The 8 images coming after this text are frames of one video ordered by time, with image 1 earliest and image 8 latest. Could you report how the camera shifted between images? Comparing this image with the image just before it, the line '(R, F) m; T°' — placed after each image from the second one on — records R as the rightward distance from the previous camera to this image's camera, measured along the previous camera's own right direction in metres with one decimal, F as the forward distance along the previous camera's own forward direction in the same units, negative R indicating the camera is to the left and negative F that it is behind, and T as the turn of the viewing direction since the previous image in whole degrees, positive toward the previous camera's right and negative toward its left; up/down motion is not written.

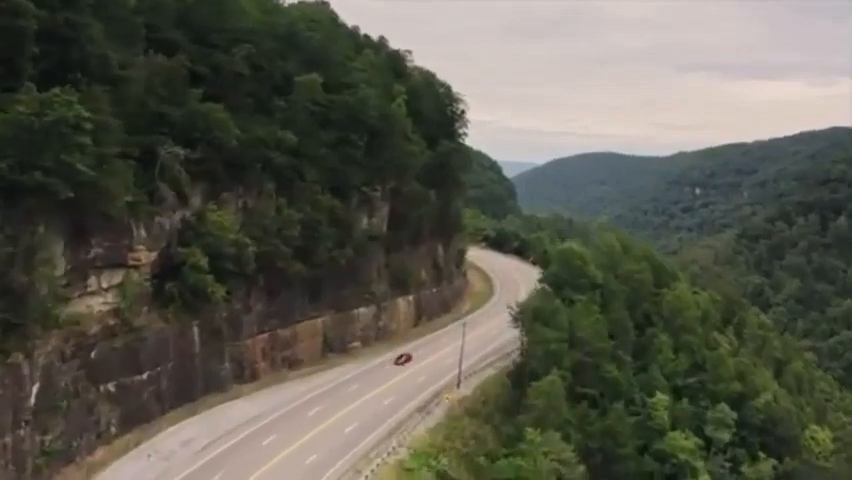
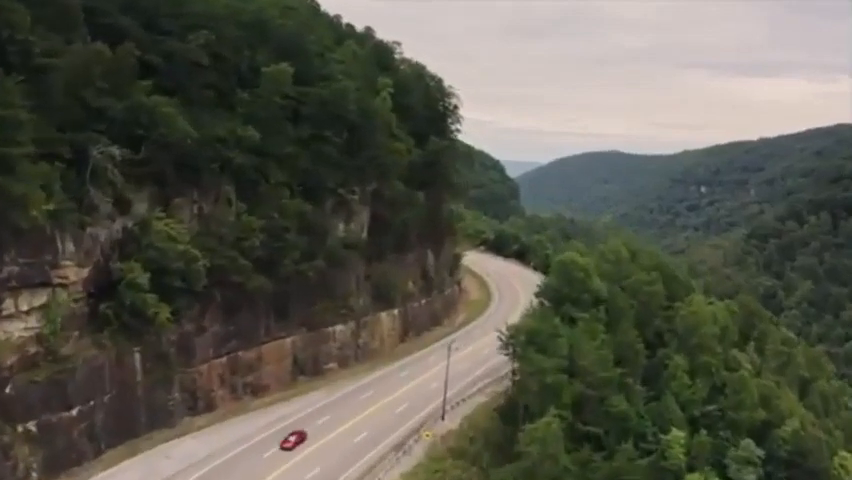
(+1.9, +6.0) m; -1°
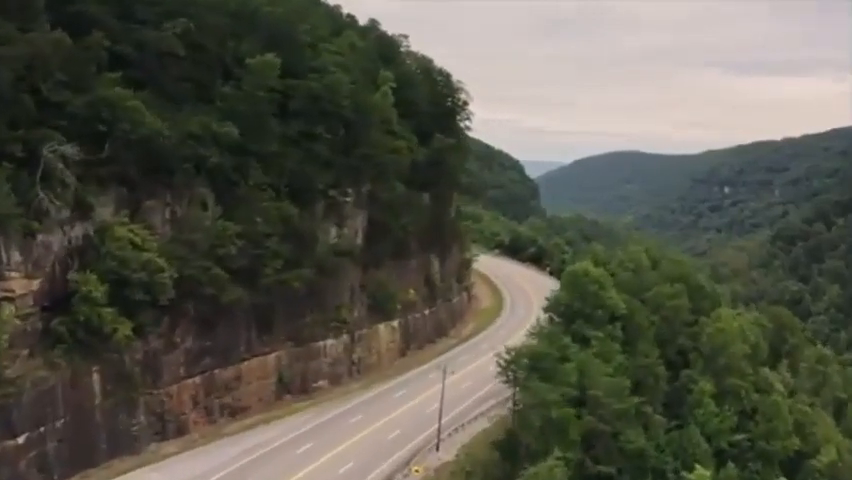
(+1.7, +4.5) m; -2°
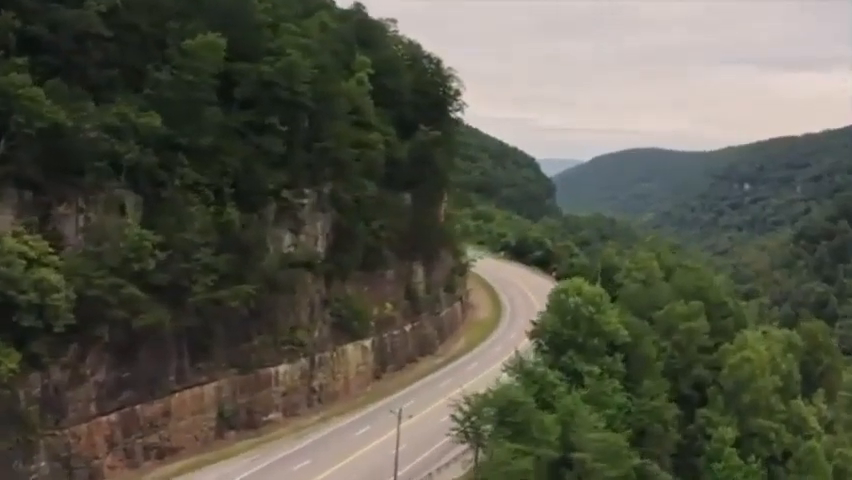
(+3.3, +6.9) m; -2°
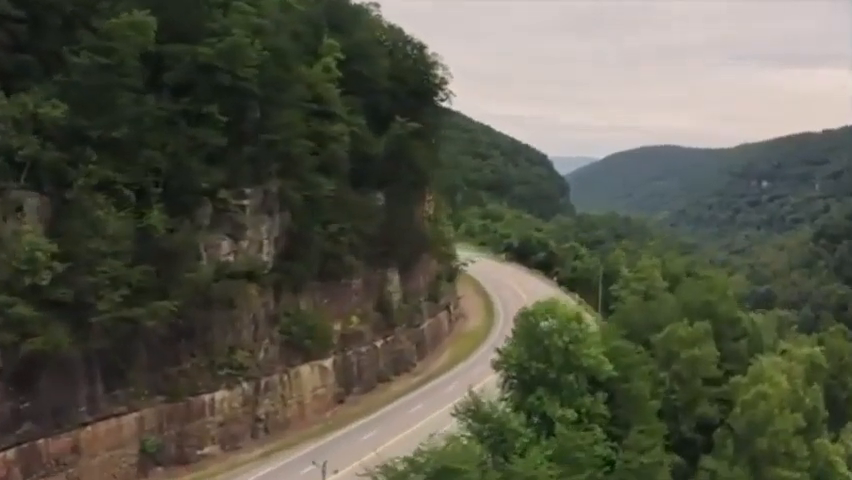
(+3.3, +5.8) m; -1°
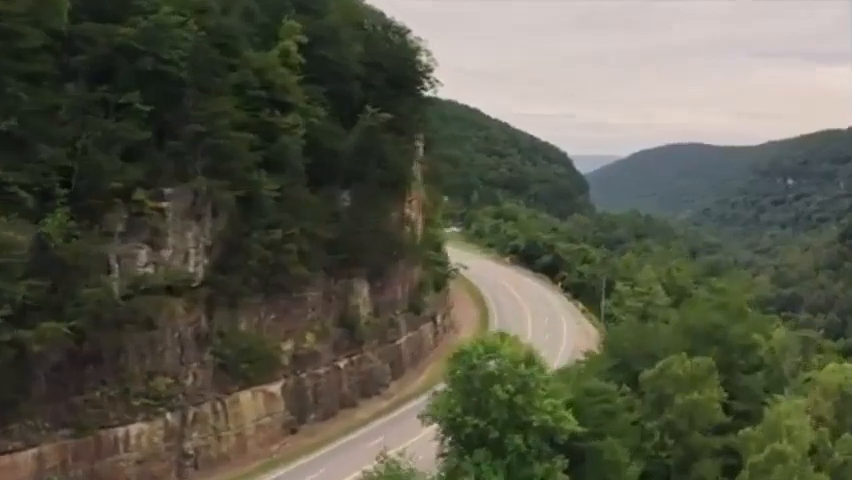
(+3.6, +5.6) m; -2°
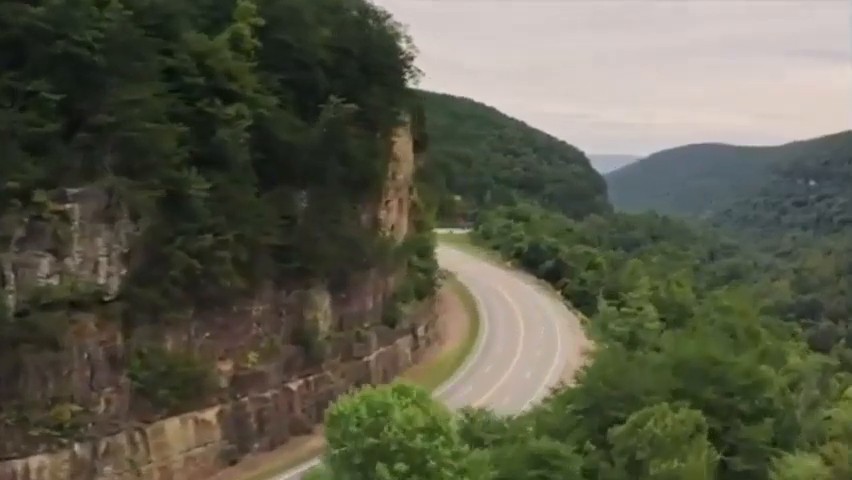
(+3.3, +4.8) m; -2°
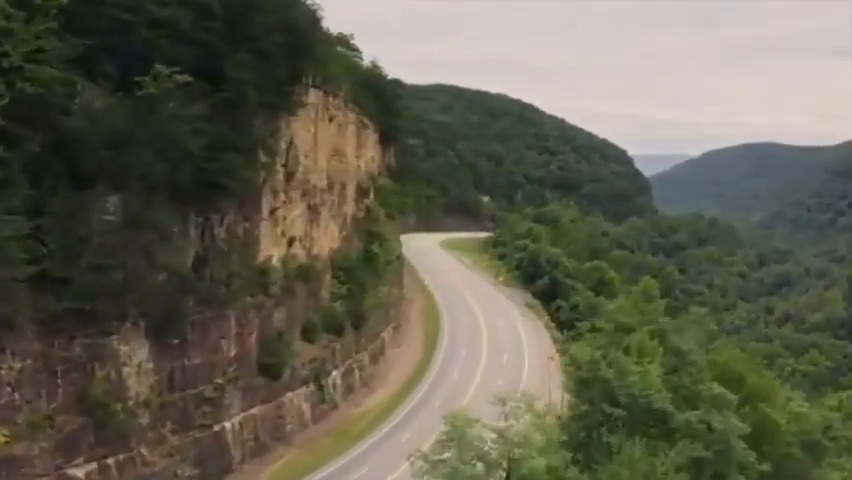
(+8.6, +12.3) m; -4°
